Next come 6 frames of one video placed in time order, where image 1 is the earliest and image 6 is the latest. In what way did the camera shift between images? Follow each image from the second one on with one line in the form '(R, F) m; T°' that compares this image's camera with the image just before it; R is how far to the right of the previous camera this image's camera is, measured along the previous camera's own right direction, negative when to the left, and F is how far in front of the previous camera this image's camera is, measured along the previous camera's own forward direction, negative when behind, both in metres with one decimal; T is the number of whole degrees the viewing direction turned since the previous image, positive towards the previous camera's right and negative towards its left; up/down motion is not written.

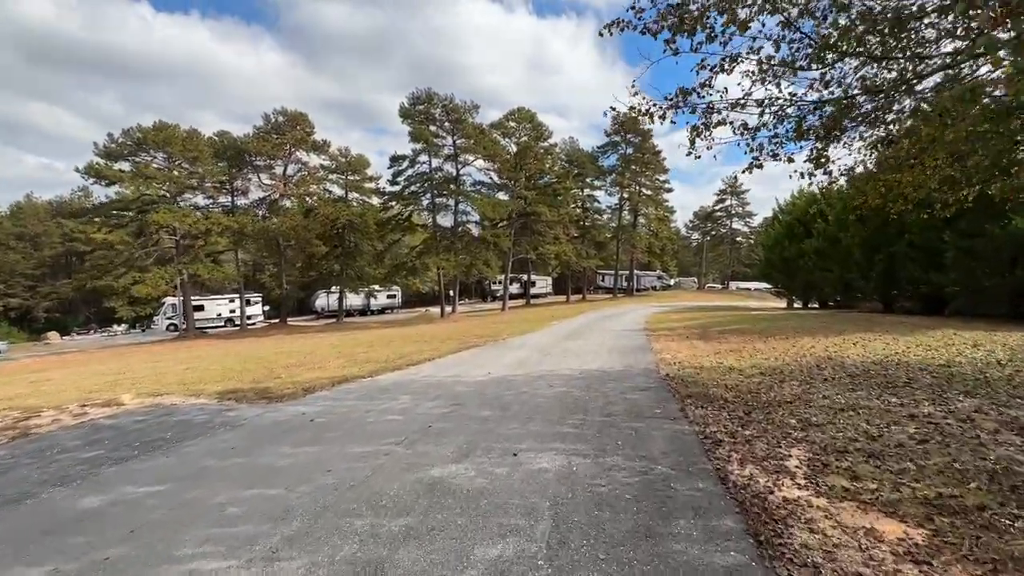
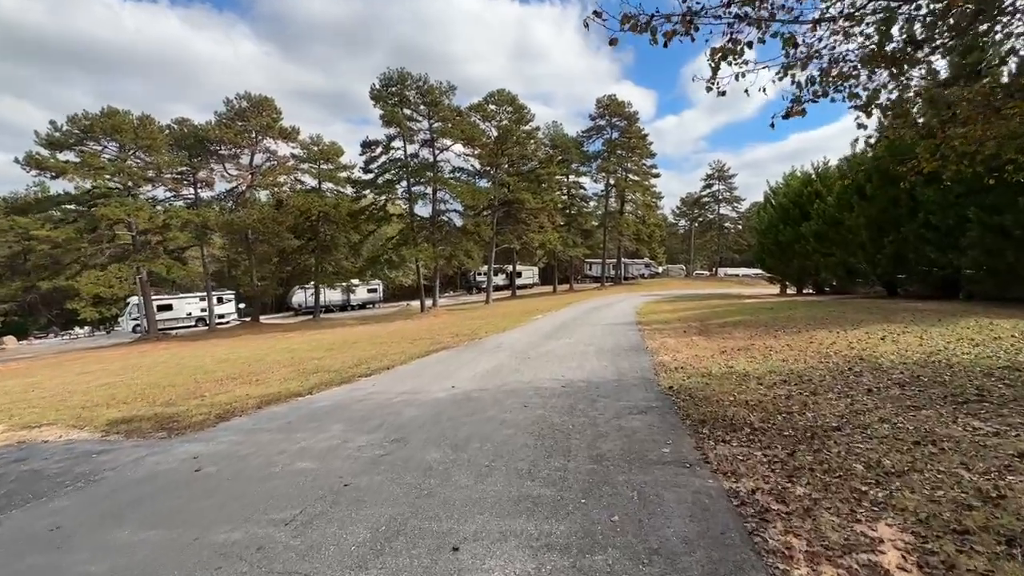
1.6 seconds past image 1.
(+0.4, +1.8) m; +1°
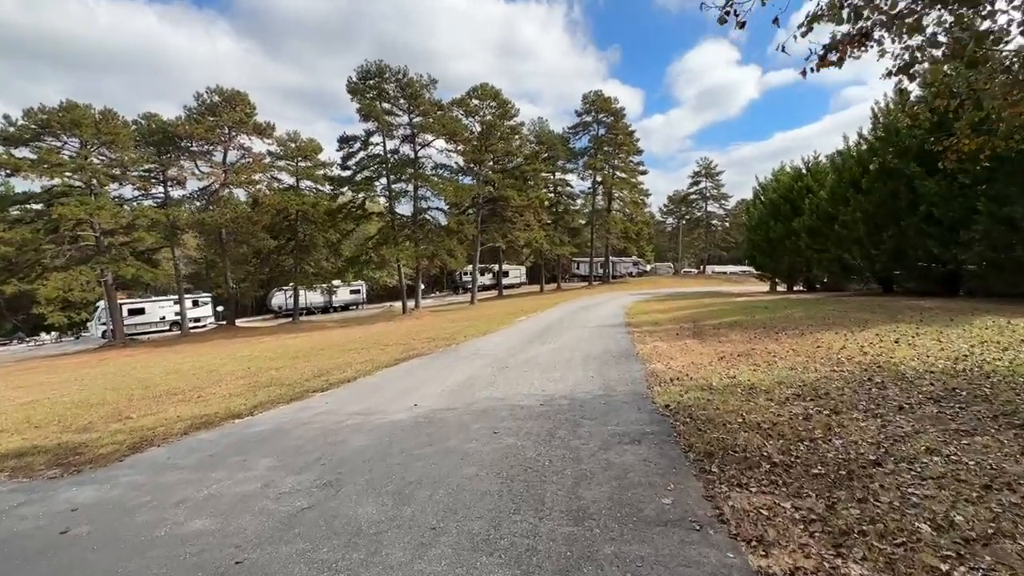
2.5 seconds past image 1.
(+0.3, +1.1) m; +1°
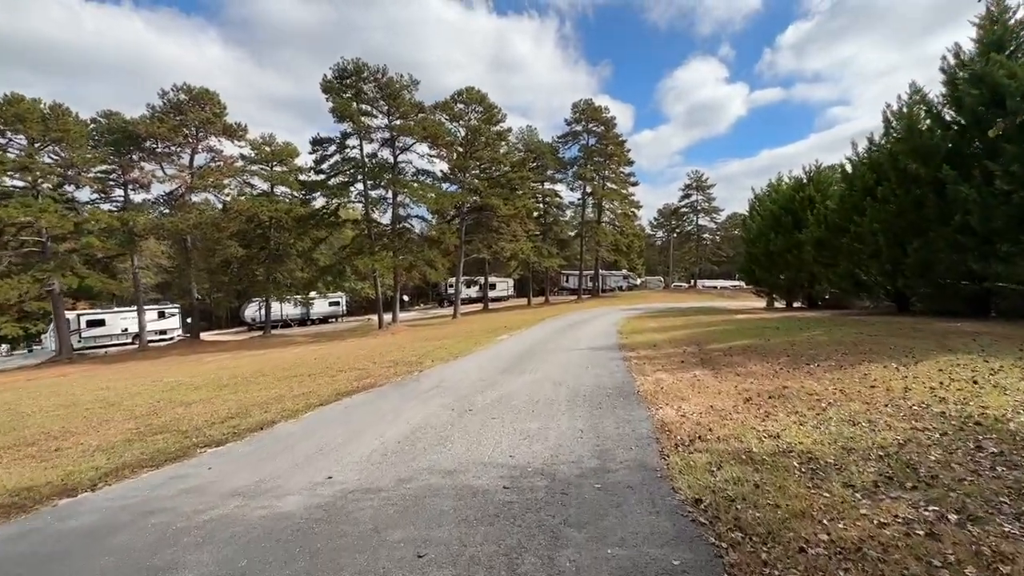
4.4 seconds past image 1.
(+0.3, +2.2) m; +1°
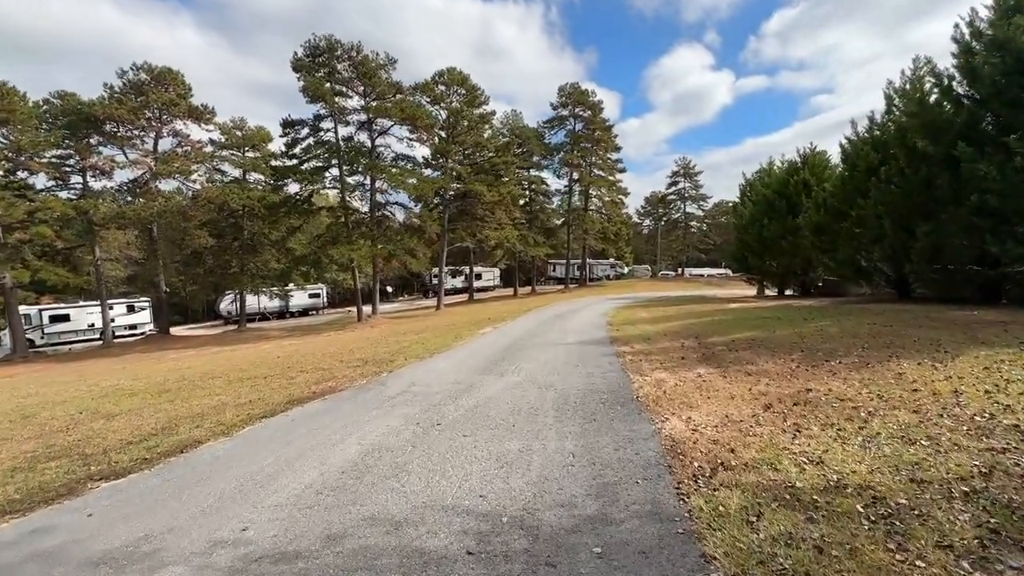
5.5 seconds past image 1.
(+0.1, +1.3) m; +2°
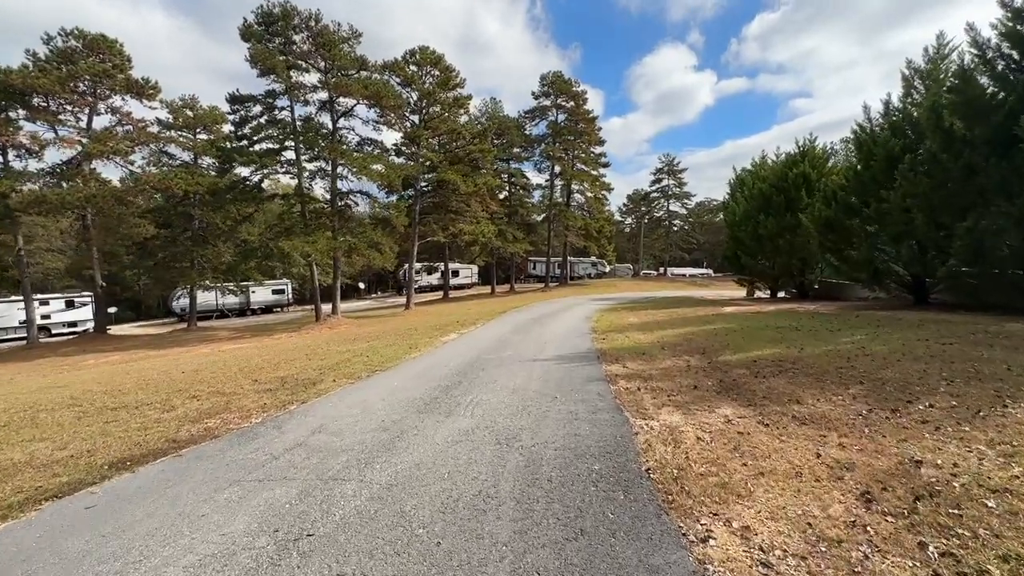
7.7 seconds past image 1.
(+0.4, +2.6) m; +2°
